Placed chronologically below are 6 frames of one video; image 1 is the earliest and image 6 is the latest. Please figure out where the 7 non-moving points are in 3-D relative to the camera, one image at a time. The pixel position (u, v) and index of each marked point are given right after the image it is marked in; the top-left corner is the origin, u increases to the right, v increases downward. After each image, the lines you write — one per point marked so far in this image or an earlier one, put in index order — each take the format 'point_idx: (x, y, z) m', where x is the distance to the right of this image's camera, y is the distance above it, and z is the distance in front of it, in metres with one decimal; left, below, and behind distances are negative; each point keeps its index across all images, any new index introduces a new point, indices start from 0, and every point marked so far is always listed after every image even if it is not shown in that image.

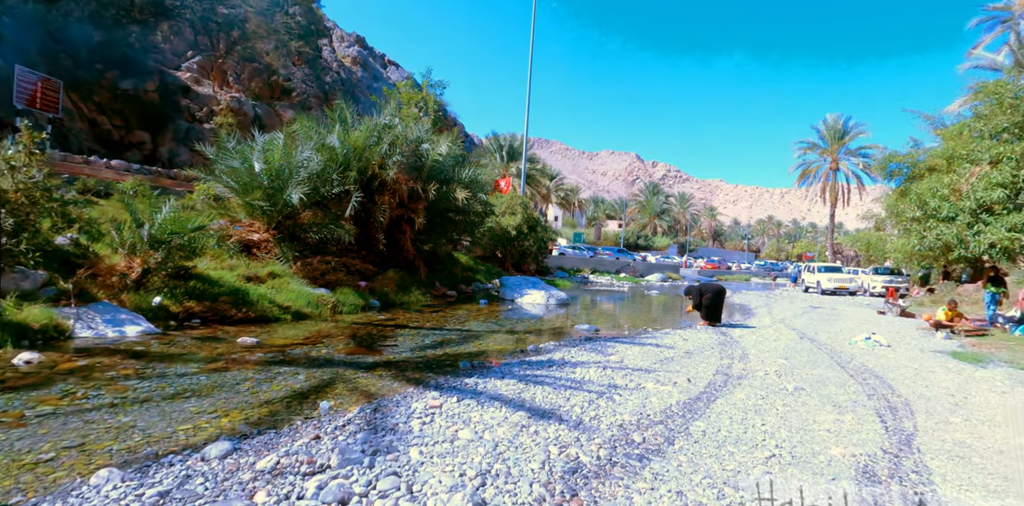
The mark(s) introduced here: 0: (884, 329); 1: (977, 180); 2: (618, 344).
0: (+9.7, -2.0, +13.4) m
1: (+13.1, +2.0, +14.3) m
2: (+2.3, -1.9, +10.5) m
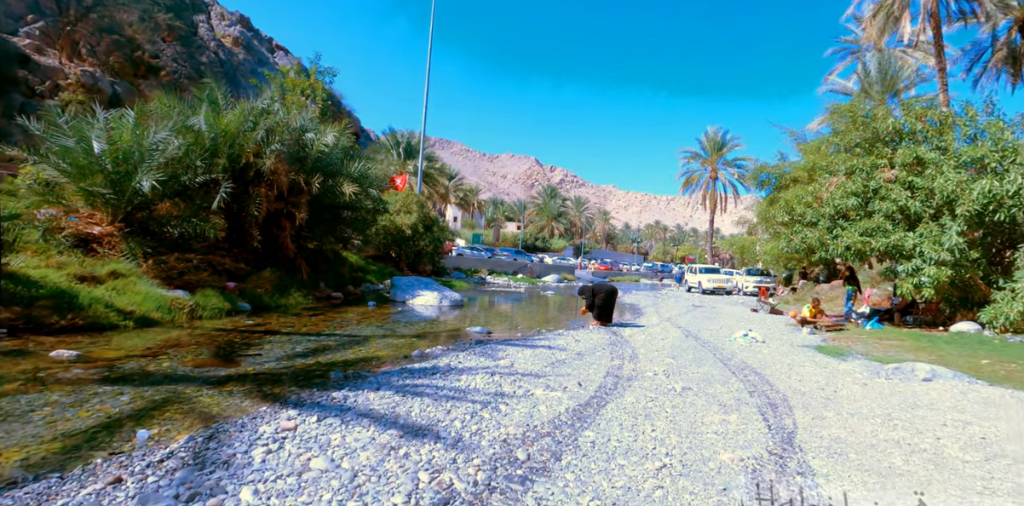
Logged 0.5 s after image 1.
0: (+6.8, -2.0, +14.1) m
1: (+9.9, +2.0, +15.7) m
2: (0.0, -1.8, +9.9) m
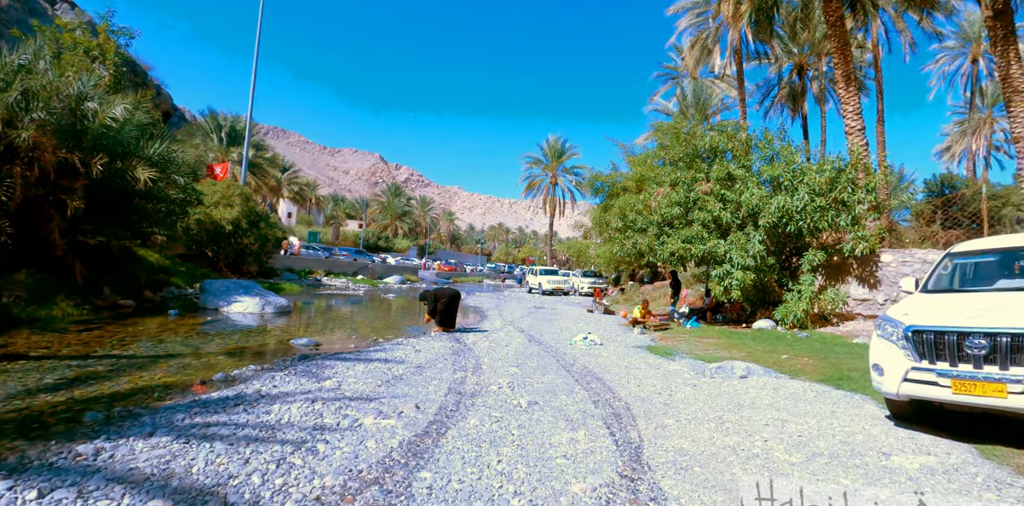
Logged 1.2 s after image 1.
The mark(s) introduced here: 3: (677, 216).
0: (+2.3, -2.1, +14.6) m
1: (+5.0, +1.8, +17.0) m
2: (-2.9, -1.9, +8.5) m
3: (+5.3, +1.2, +16.4) m
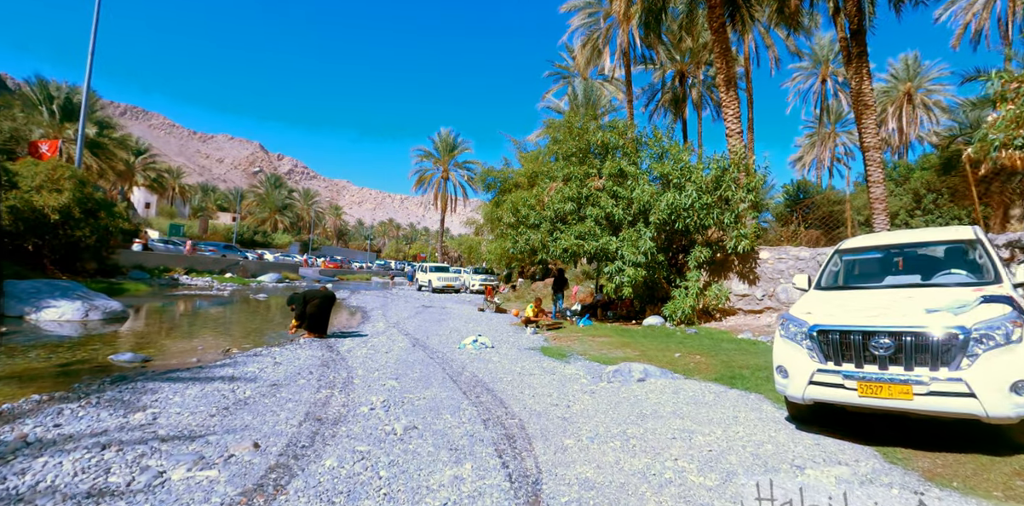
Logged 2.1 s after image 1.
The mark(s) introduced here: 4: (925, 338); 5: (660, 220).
0: (-0.7, -2.0, +13.7) m
1: (+1.4, +2.0, +16.6) m
2: (-4.6, -1.8, +6.7) m
3: (+1.9, +1.3, +16.0) m
4: (+3.9, -0.8, +4.8) m
5: (+4.2, +0.9, +14.3) m
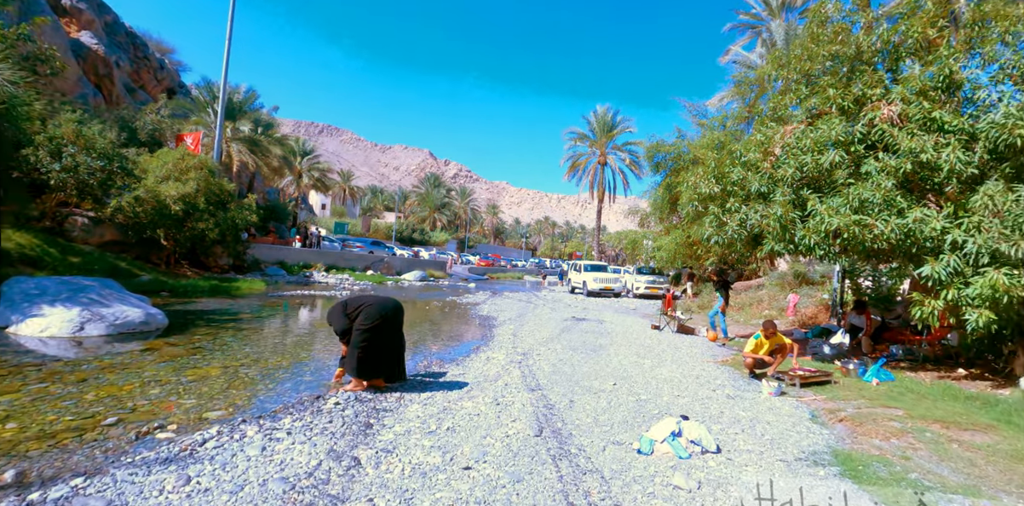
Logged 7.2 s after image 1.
0: (+2.5, -1.8, +7.6) m
1: (+5.4, +2.2, +9.7) m
2: (-3.3, -1.6, +2.1) m
3: (+5.6, +1.5, +9.0) m
4: (+4.2, -0.6, -2.3) m
5: (+7.3, +1.1, +6.7) m
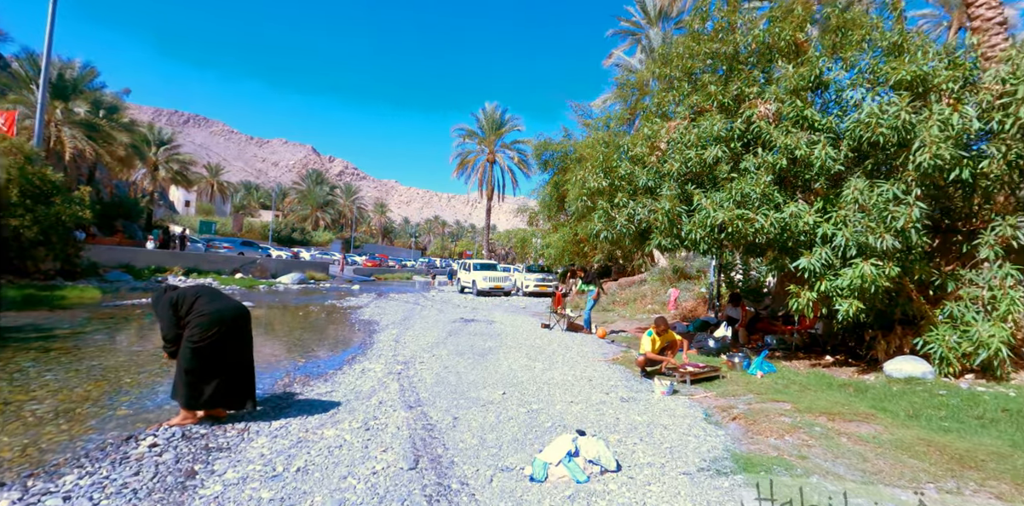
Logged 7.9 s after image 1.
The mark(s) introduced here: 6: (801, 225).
0: (+0.9, -1.7, +7.3) m
1: (+3.2, +2.2, +9.9) m
2: (-3.7, -1.6, +0.7) m
3: (+3.6, +1.6, +9.3) m
4: (+4.6, -0.5, -2.0) m
5: (+5.8, +1.2, +7.4) m
6: (+4.5, +0.4, +7.9) m
